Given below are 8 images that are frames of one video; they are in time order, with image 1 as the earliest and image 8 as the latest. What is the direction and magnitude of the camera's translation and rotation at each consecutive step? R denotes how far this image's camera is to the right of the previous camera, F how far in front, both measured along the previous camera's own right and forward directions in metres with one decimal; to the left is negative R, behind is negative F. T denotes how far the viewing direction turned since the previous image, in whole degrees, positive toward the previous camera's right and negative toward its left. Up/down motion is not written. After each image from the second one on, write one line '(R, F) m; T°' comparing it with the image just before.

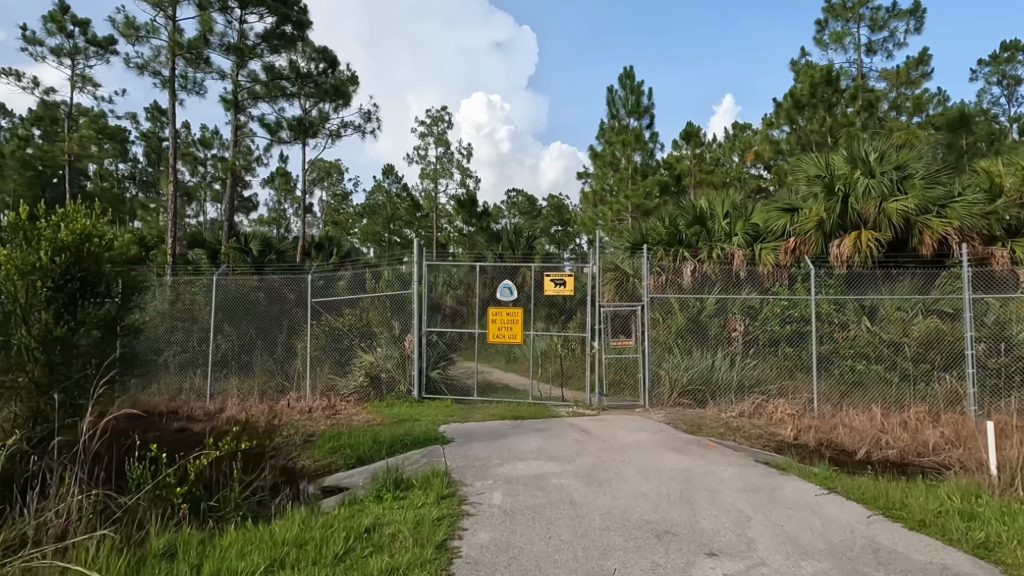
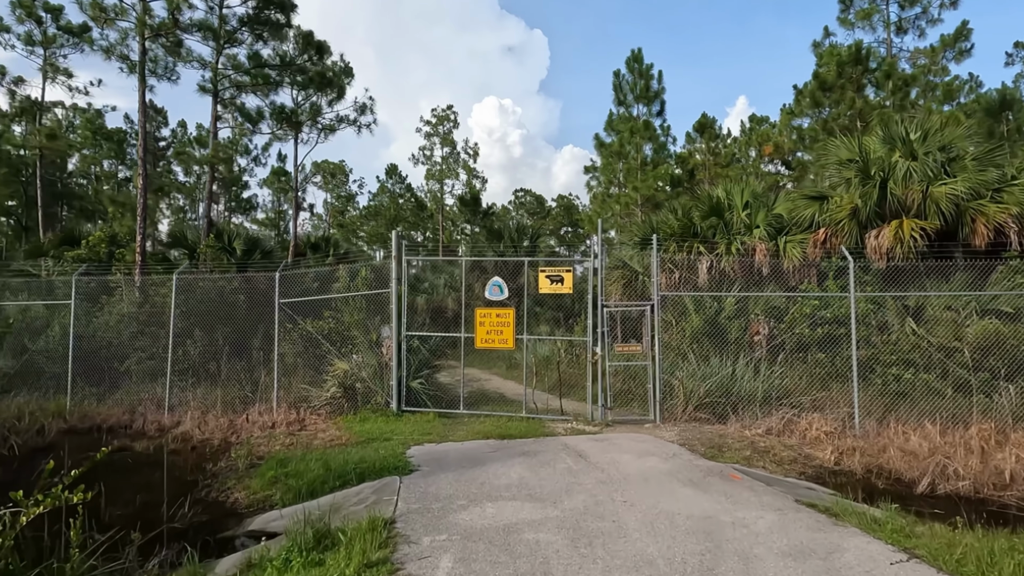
(+0.3, +1.2) m; -1°
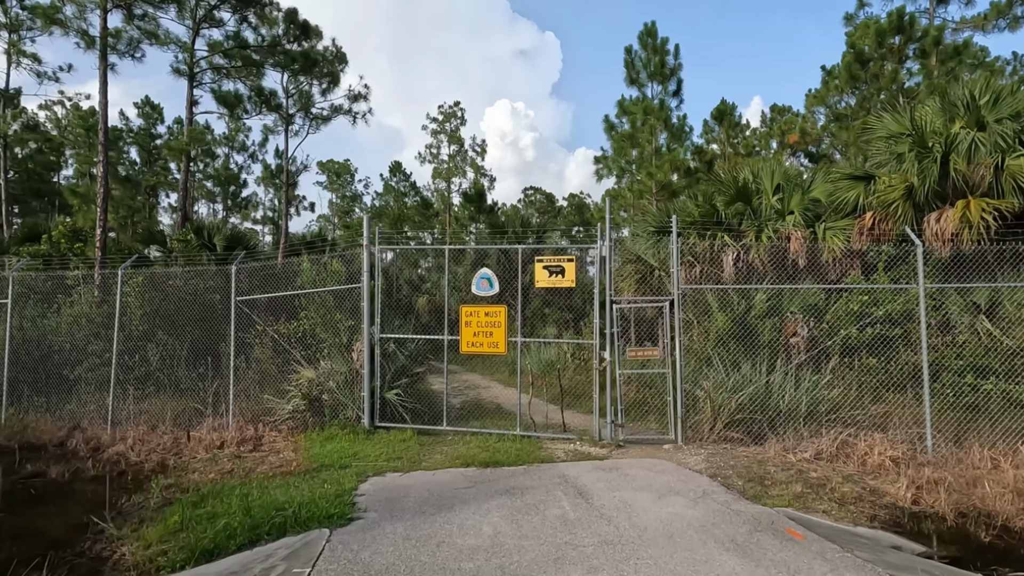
(+0.3, +1.3) m; -1°
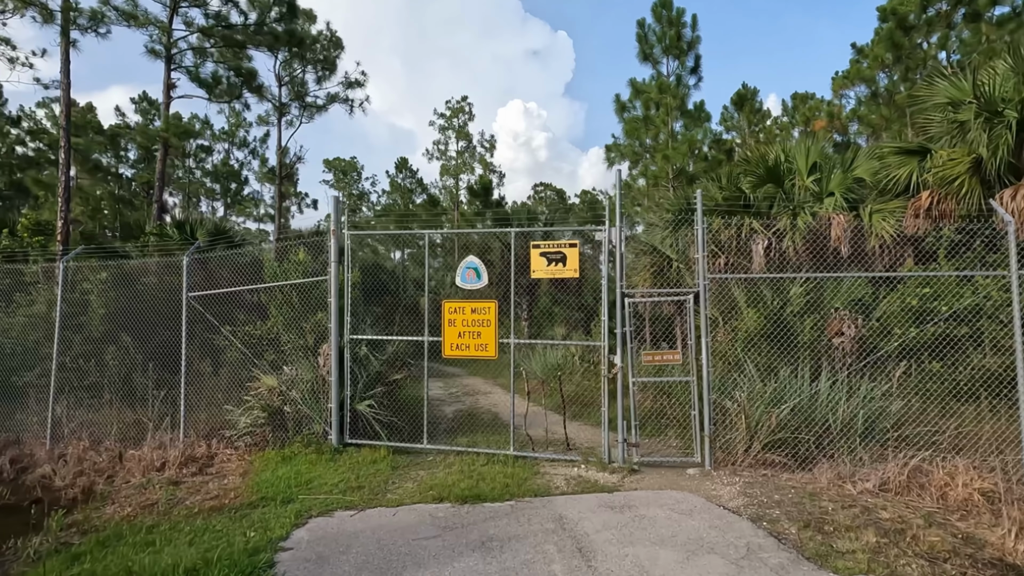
(+0.2, +1.1) m; -1°
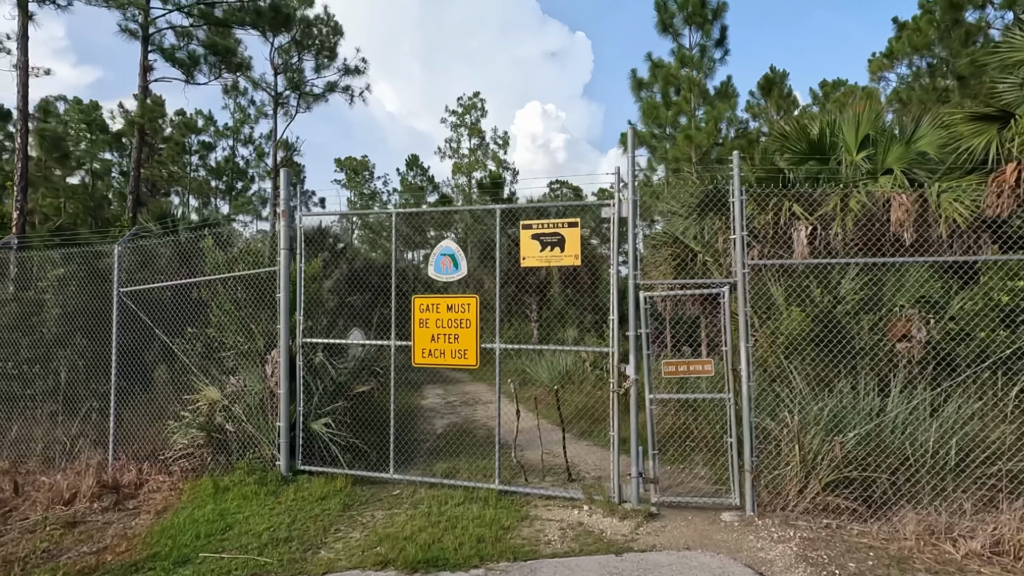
(+0.3, +1.2) m; -2°
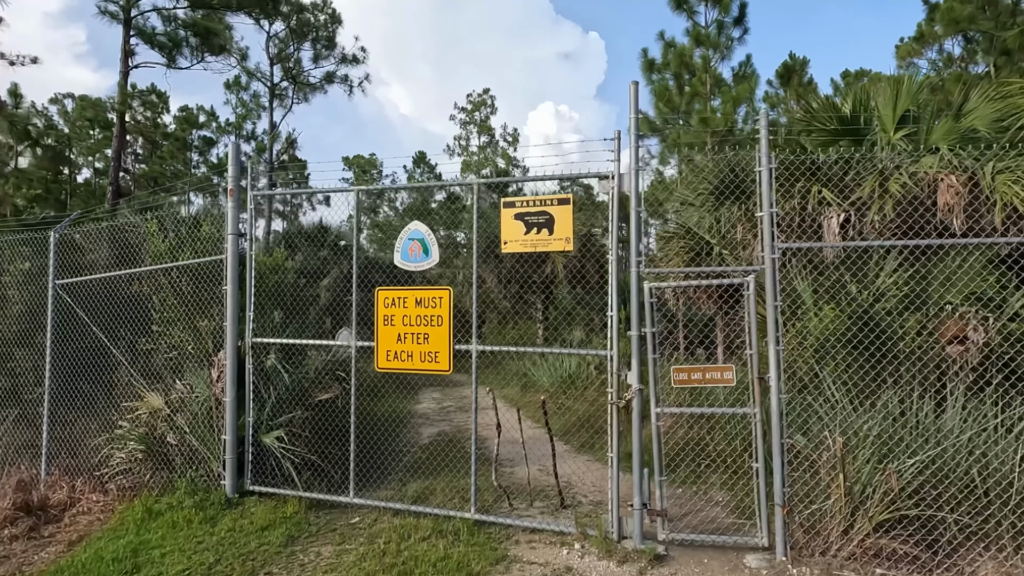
(+0.2, +0.8) m; -1°
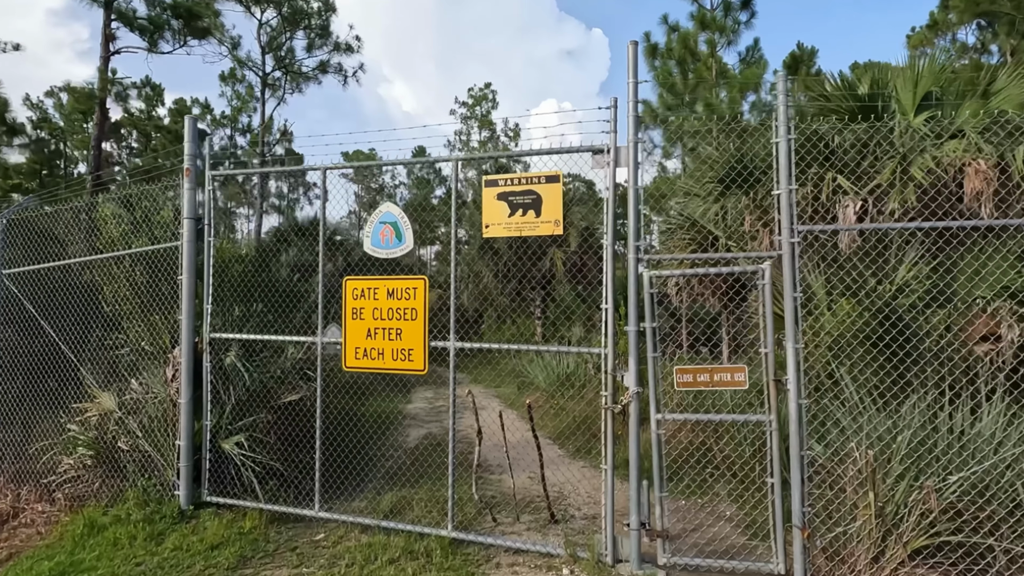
(+0.1, +0.4) m; 0°
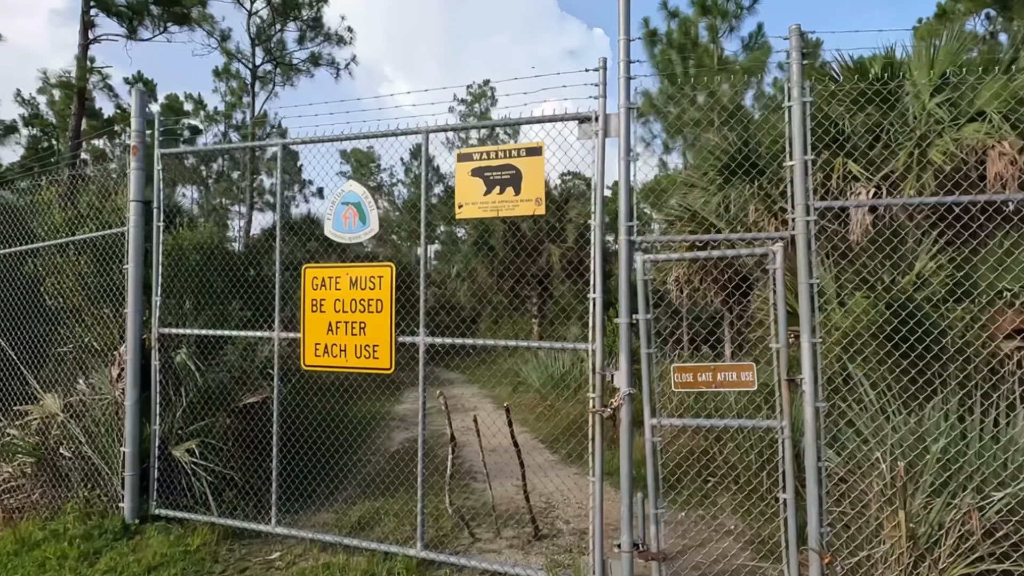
(+0.1, +0.4) m; 0°
